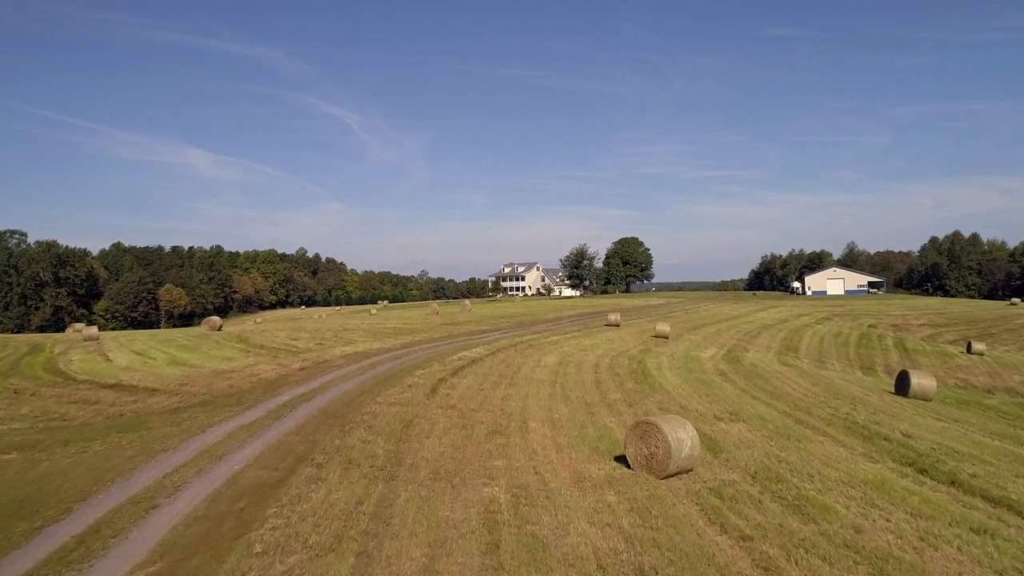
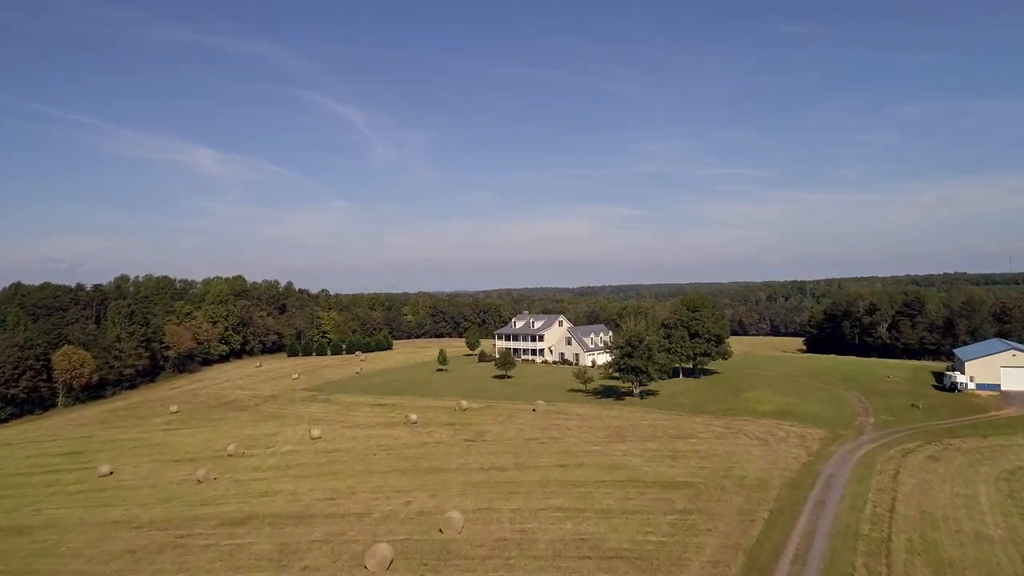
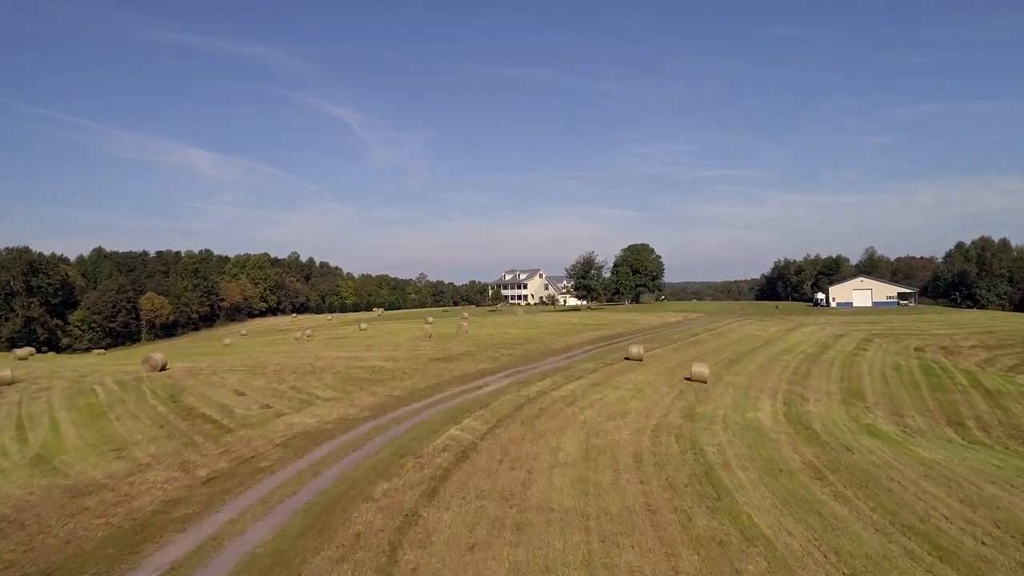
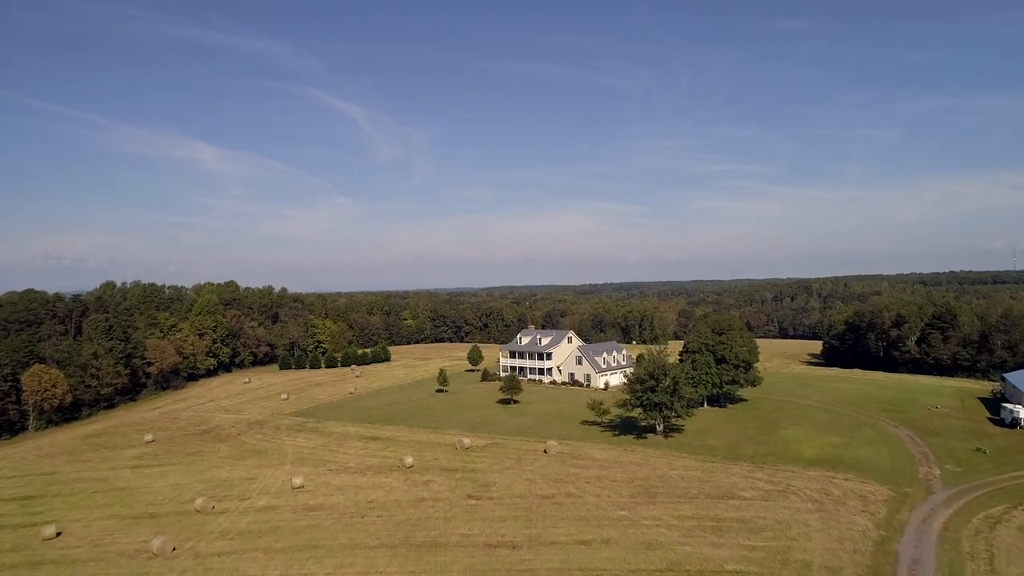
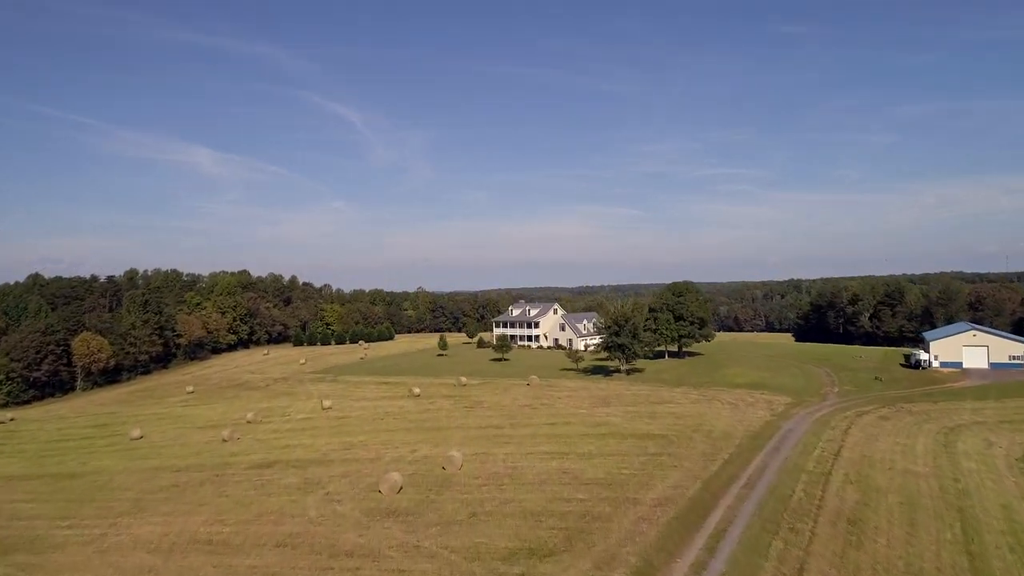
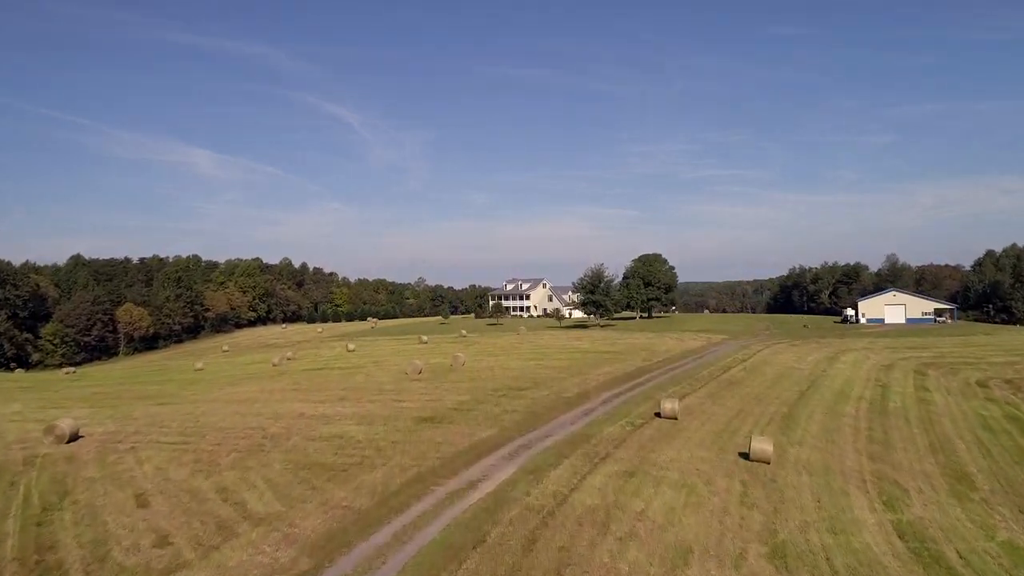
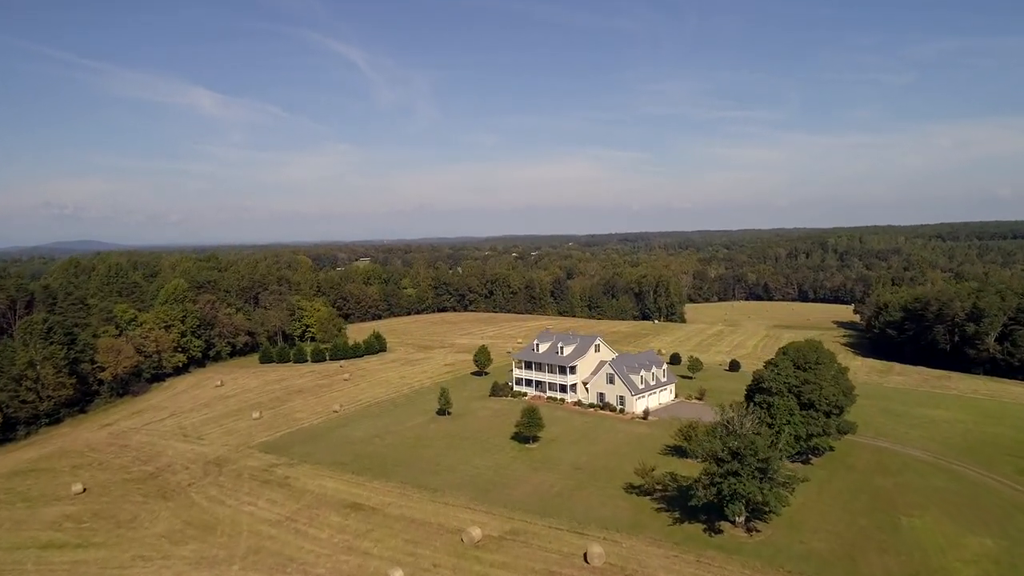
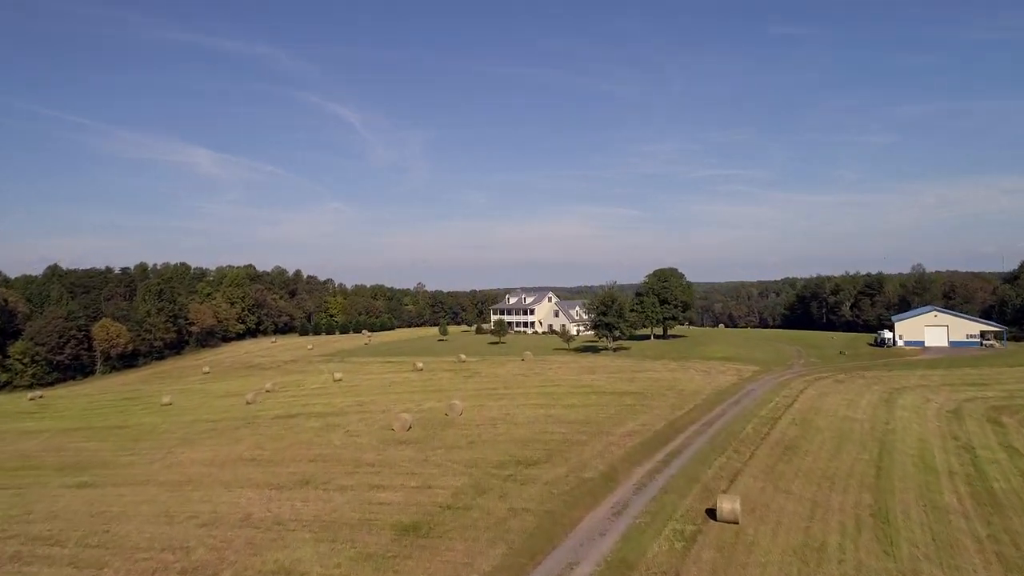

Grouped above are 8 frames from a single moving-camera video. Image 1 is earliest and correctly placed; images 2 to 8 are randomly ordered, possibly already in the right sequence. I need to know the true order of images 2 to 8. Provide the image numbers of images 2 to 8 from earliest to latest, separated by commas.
3, 6, 8, 5, 2, 4, 7
